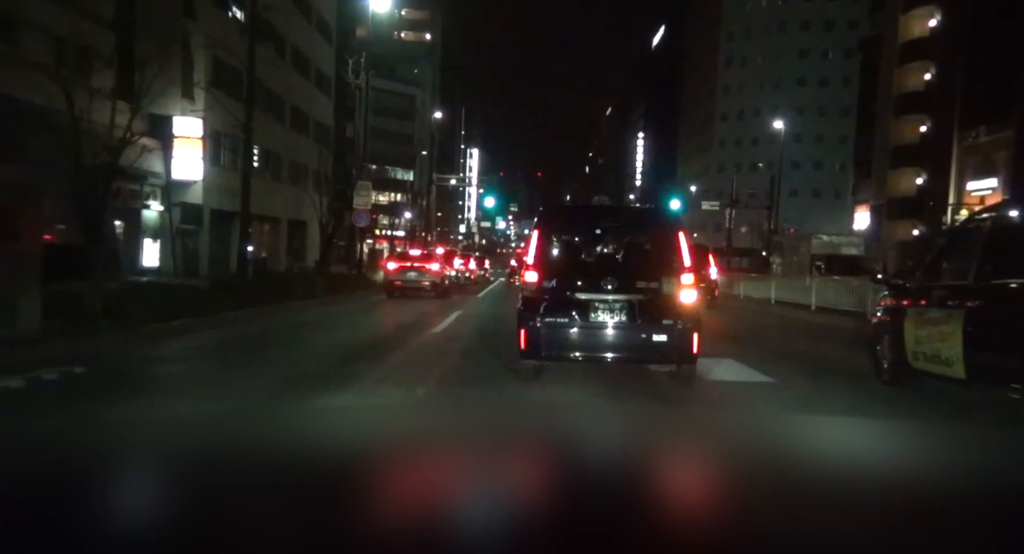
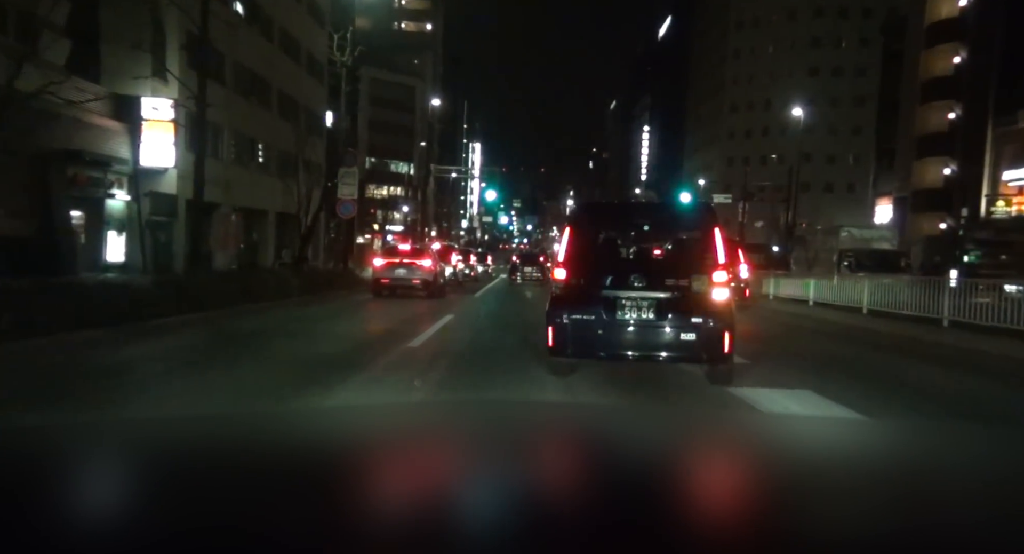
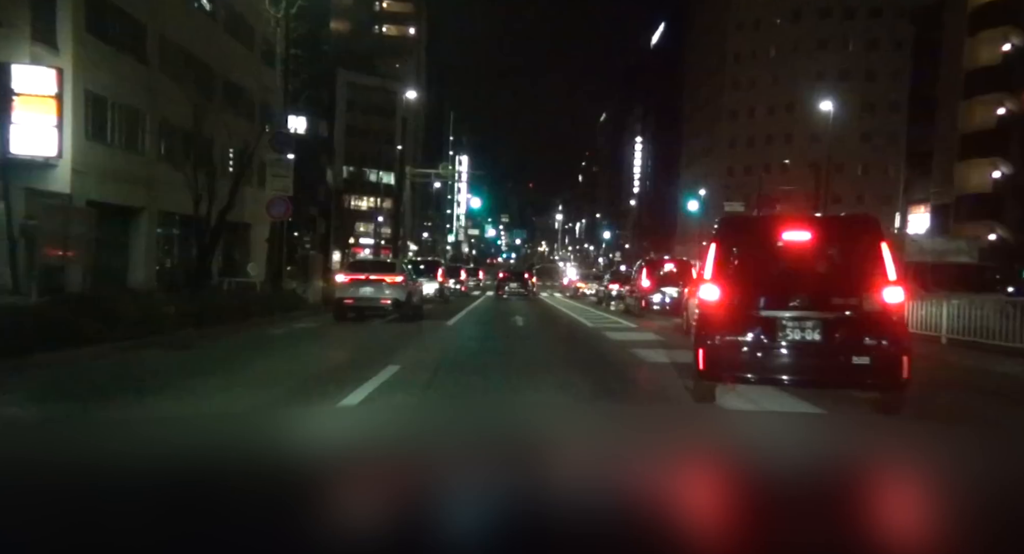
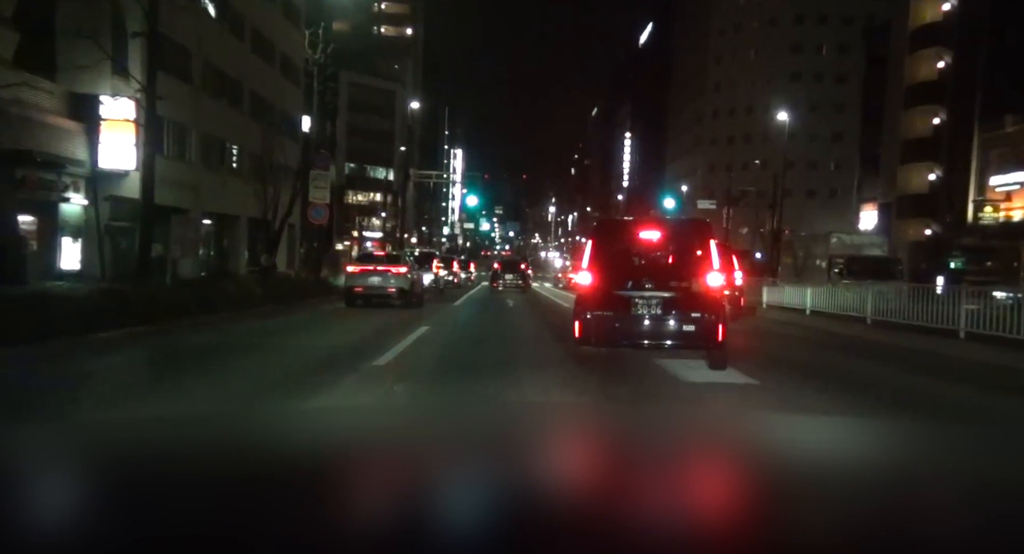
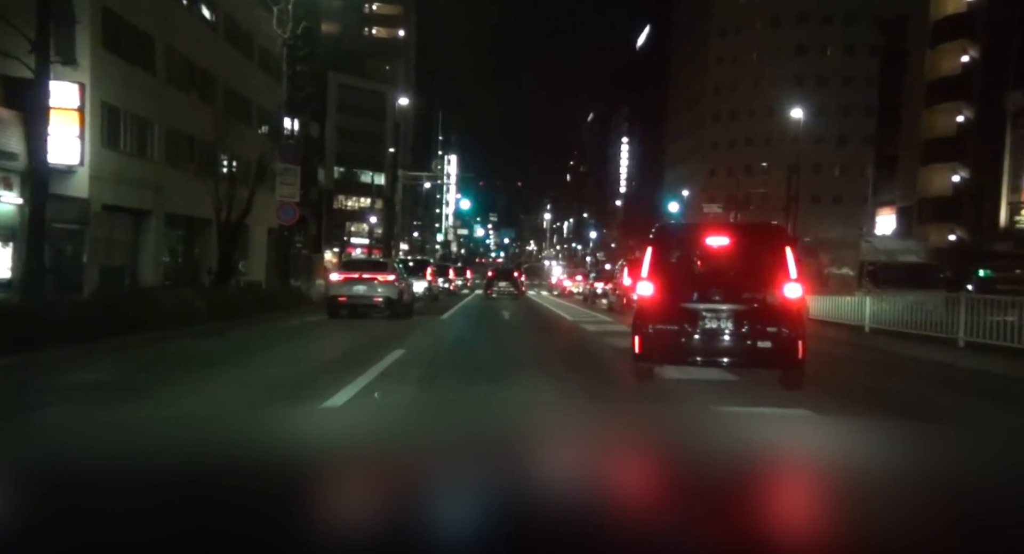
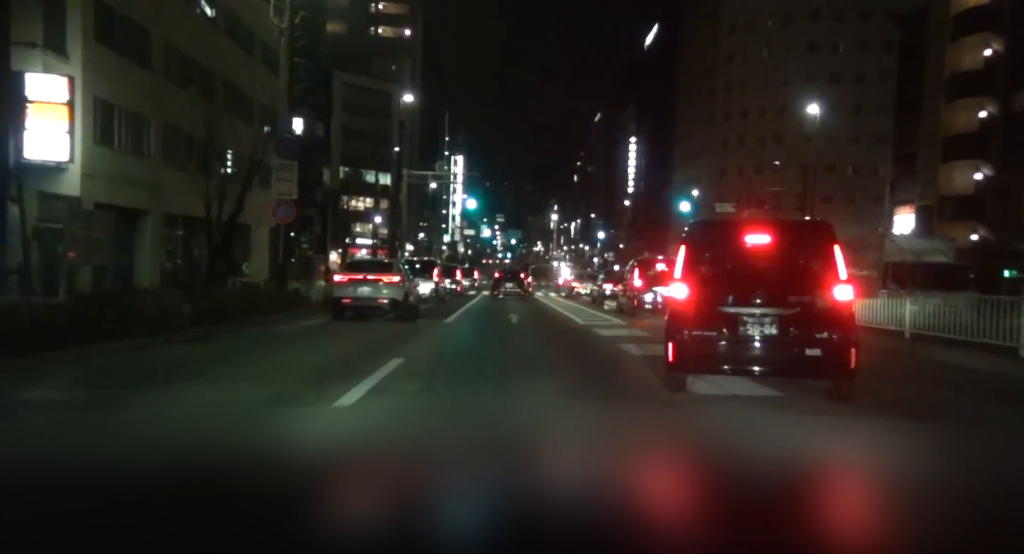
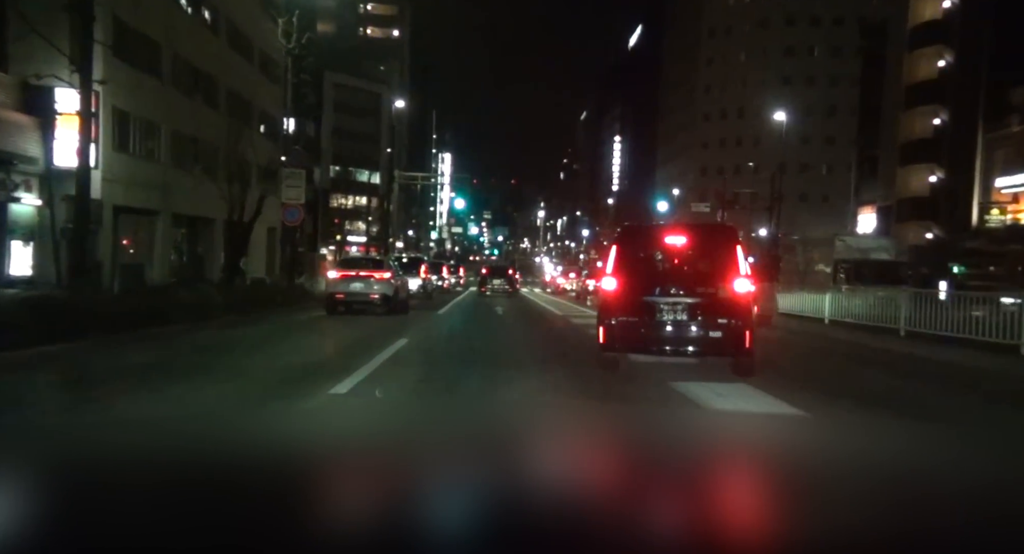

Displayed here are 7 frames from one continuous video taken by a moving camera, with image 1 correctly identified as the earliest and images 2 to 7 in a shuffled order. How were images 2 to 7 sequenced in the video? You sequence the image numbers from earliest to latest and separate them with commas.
2, 4, 7, 5, 6, 3
